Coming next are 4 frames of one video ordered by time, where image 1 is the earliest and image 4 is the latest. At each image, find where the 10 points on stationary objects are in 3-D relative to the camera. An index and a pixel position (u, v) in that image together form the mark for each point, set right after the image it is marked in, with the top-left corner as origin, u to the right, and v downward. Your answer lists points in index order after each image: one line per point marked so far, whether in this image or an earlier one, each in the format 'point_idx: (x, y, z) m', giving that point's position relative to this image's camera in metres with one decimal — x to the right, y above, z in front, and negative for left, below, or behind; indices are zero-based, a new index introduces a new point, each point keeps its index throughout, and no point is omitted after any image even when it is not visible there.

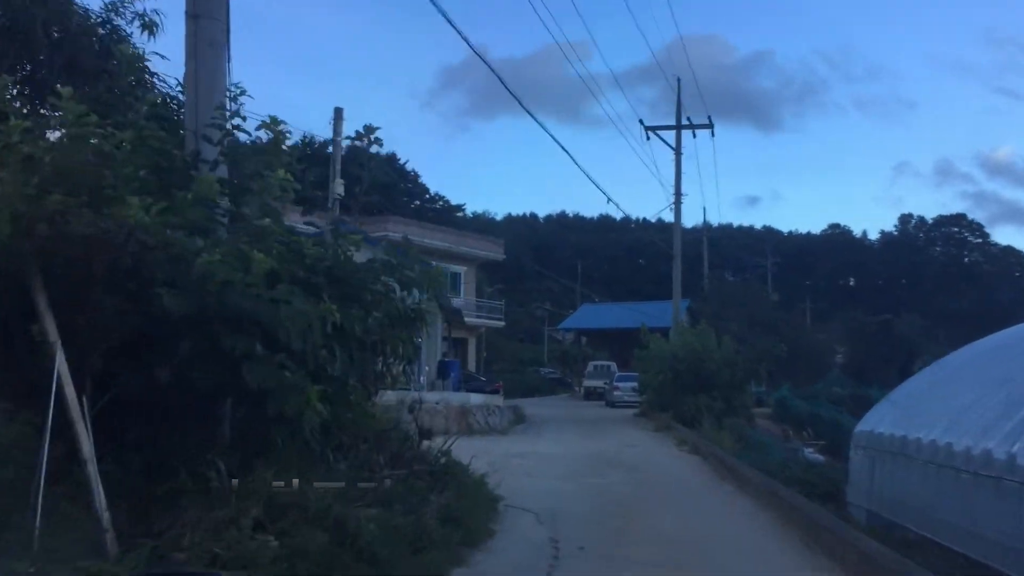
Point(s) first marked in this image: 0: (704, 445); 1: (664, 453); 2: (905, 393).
0: (+3.7, -3.1, +19.9) m
1: (+2.9, -3.2, +19.7) m
2: (+7.6, -2.1, +19.4) m
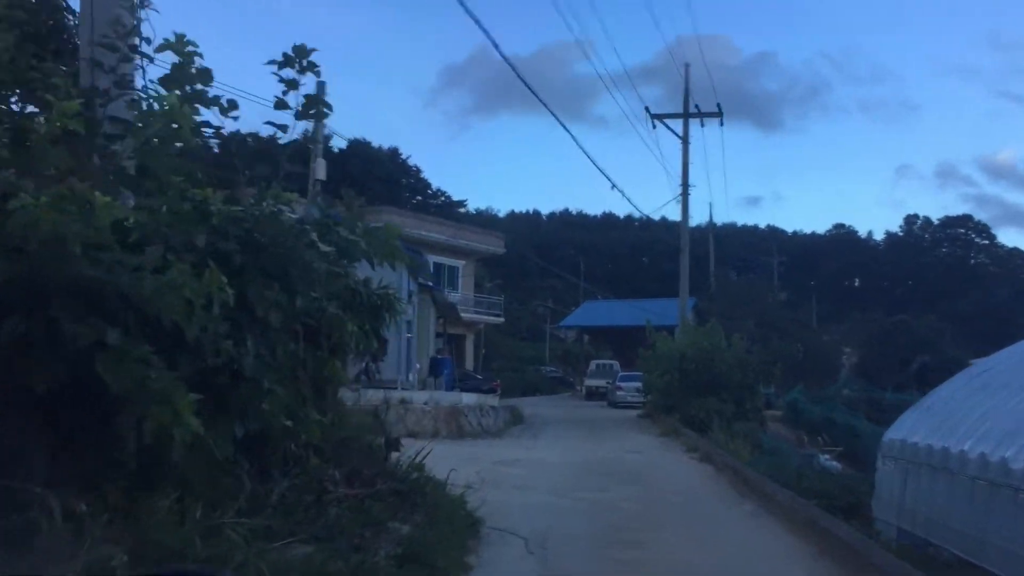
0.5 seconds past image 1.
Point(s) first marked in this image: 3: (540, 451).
0: (+3.6, -2.9, +18.0) m
1: (+2.8, -3.1, +17.8) m
2: (+7.5, -2.0, +17.6) m
3: (+0.6, -3.2, +19.7) m
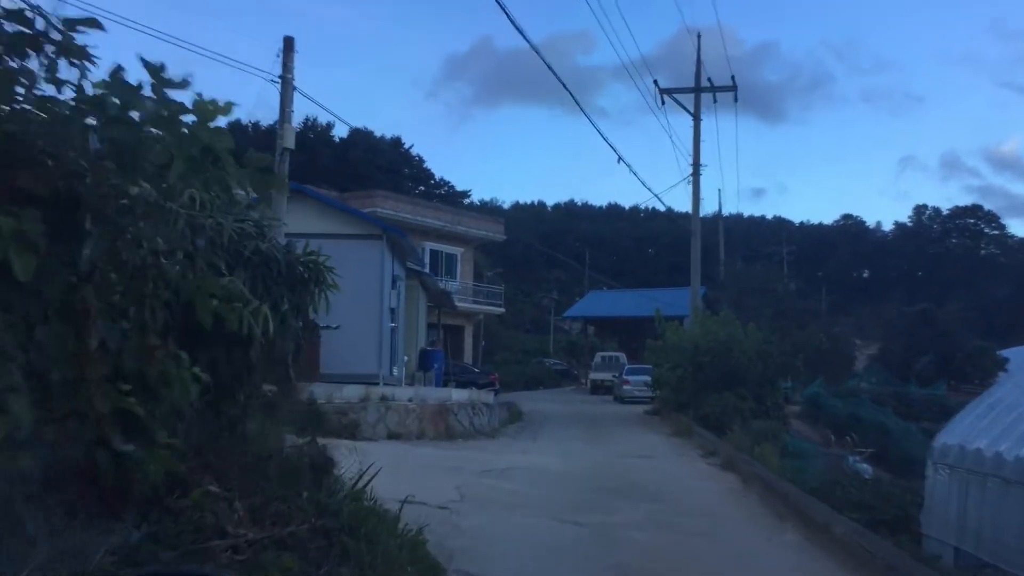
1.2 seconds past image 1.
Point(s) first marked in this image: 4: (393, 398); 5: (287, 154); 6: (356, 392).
0: (+3.5, -2.6, +15.6) m
1: (+2.6, -2.8, +15.4) m
2: (+7.4, -1.6, +15.1) m
3: (+0.4, -2.9, +17.2) m
4: (-2.4, -2.2, +19.8) m
5: (-4.1, +2.5, +18.4) m
6: (-3.0, -2.0, +19.0) m
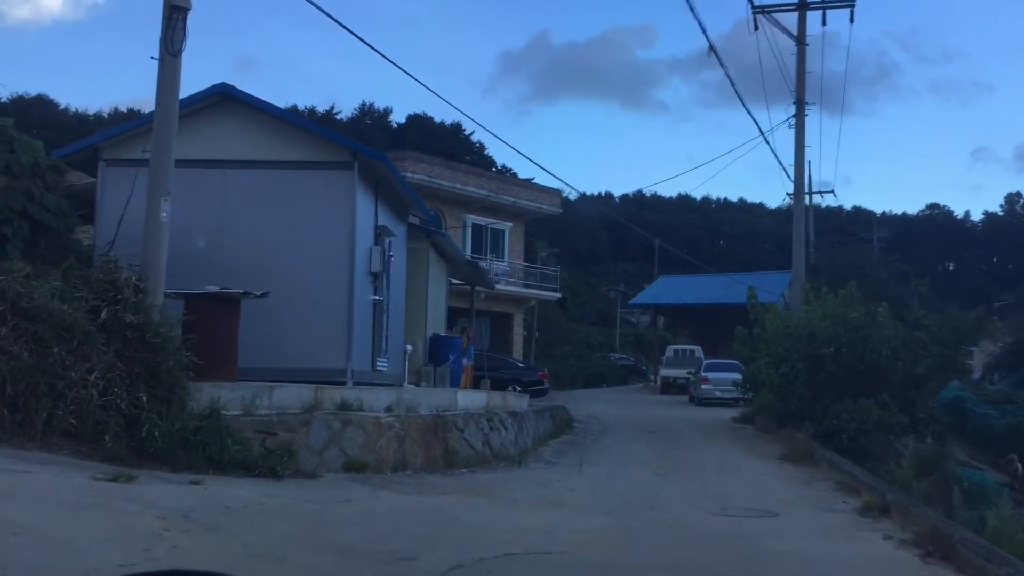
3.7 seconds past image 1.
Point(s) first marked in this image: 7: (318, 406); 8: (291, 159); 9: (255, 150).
0: (+3.6, -2.0, +8.3) m
1: (+2.7, -2.1, +8.1) m
2: (+7.4, -1.0, +7.5) m
3: (+0.6, -2.2, +10.1) m
4: (-2.0, -1.5, +12.9) m
5: (-3.8, +3.1, +11.5) m
6: (-2.6, -1.3, +12.1) m
7: (-2.4, -1.4, +12.2) m
8: (-3.1, +1.8, +13.9) m
9: (-3.6, +1.9, +14.0) m
